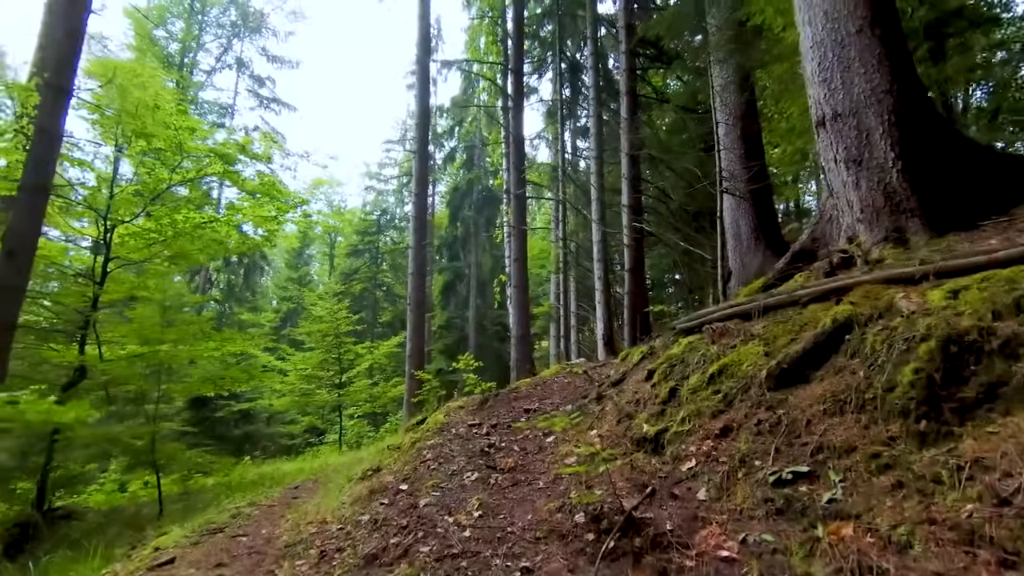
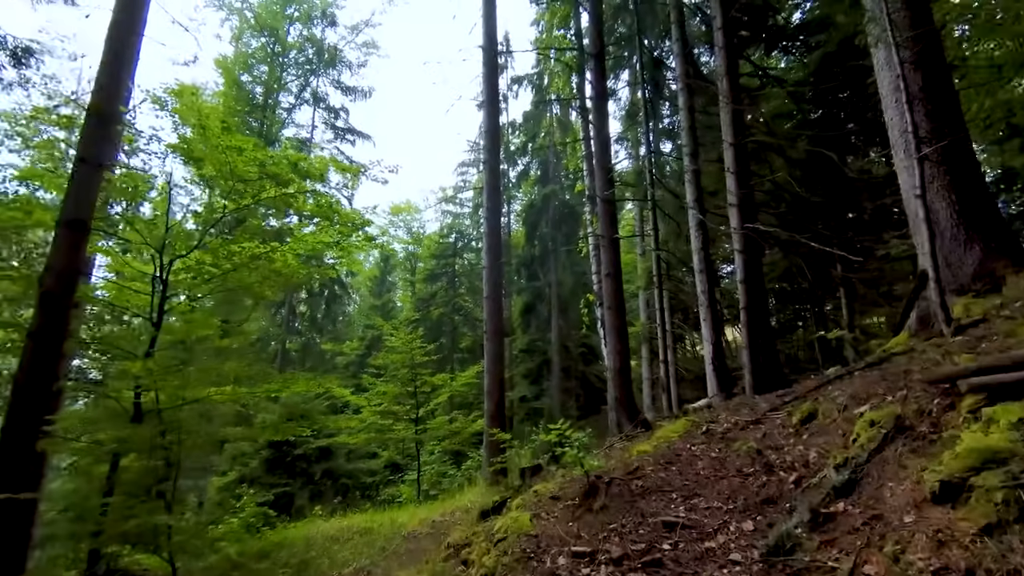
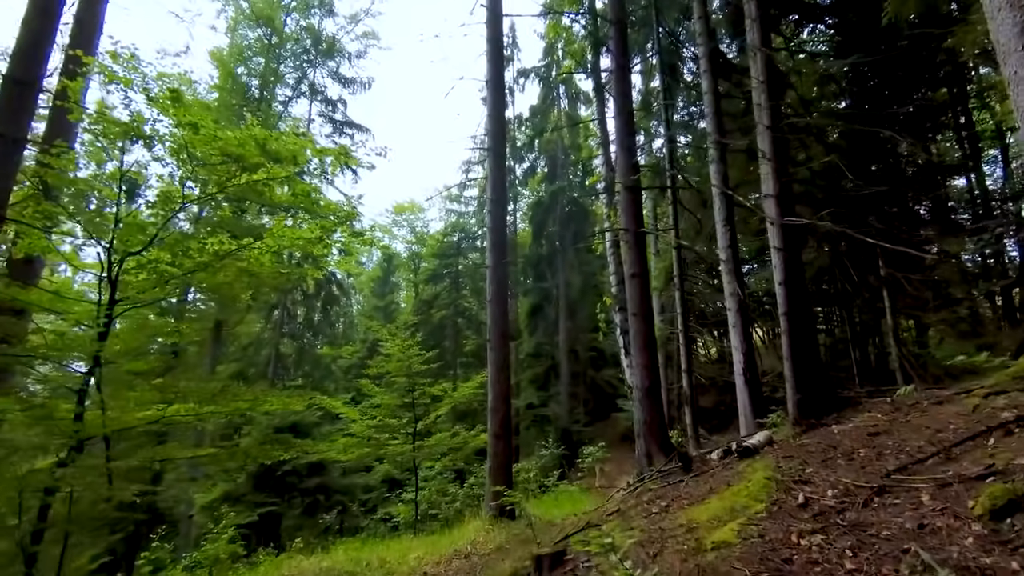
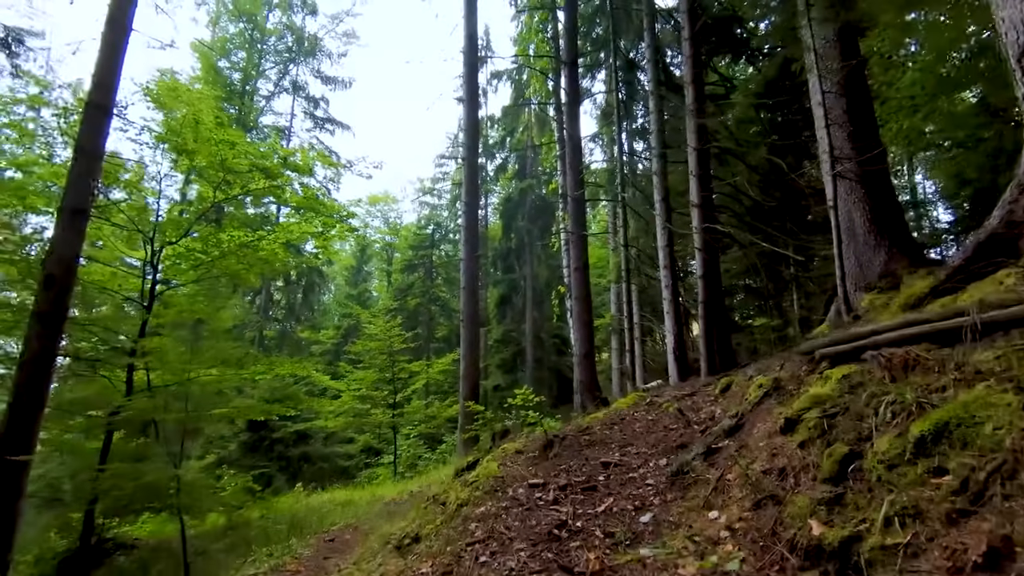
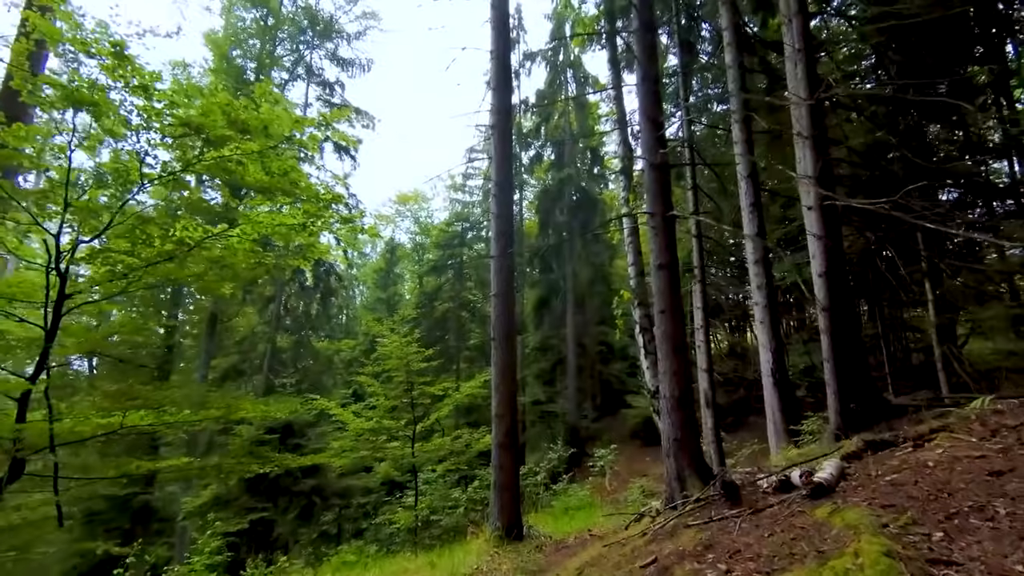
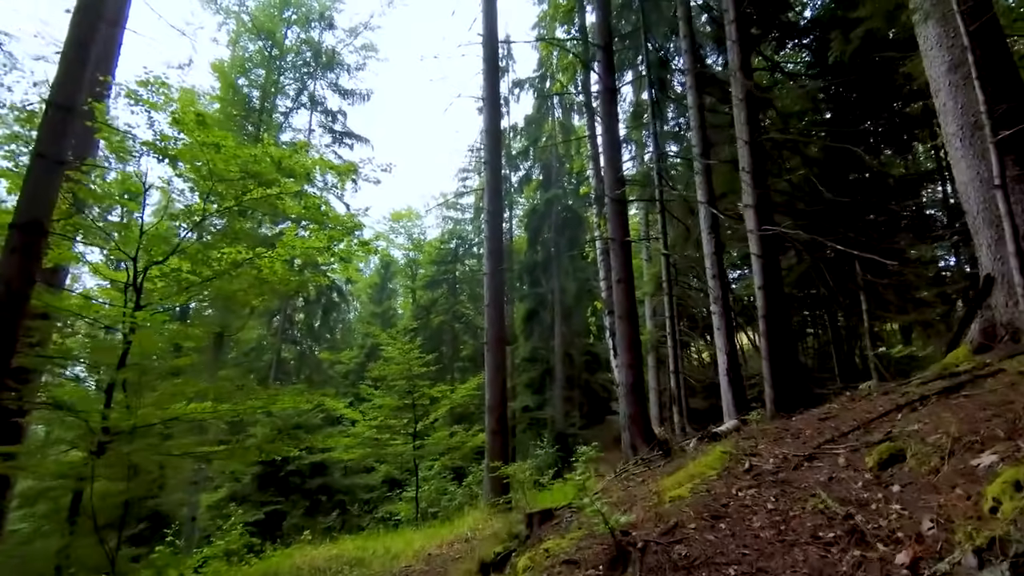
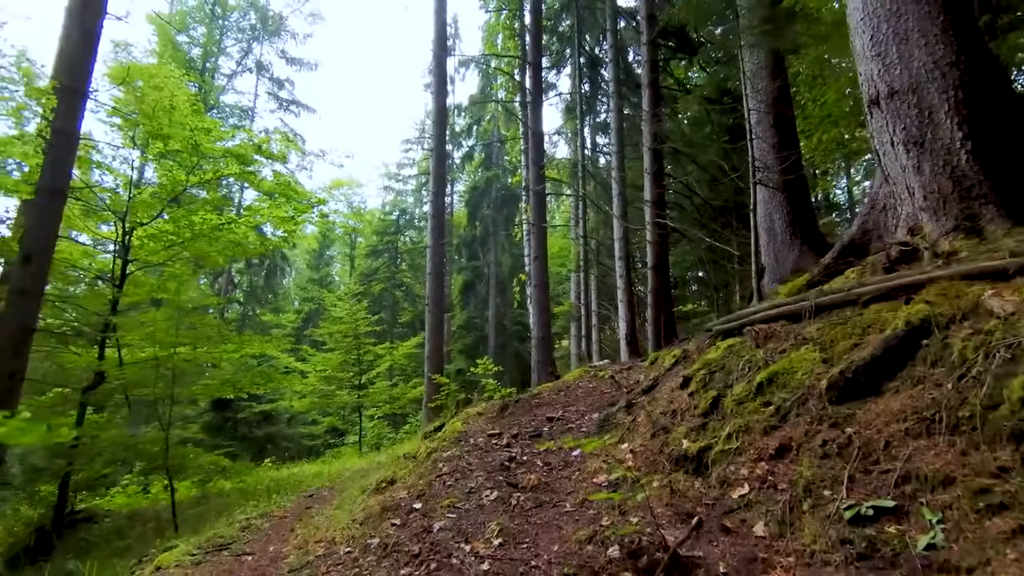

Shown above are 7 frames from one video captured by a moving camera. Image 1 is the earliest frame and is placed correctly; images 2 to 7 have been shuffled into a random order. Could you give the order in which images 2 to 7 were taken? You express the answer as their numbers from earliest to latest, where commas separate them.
7, 4, 2, 6, 3, 5
